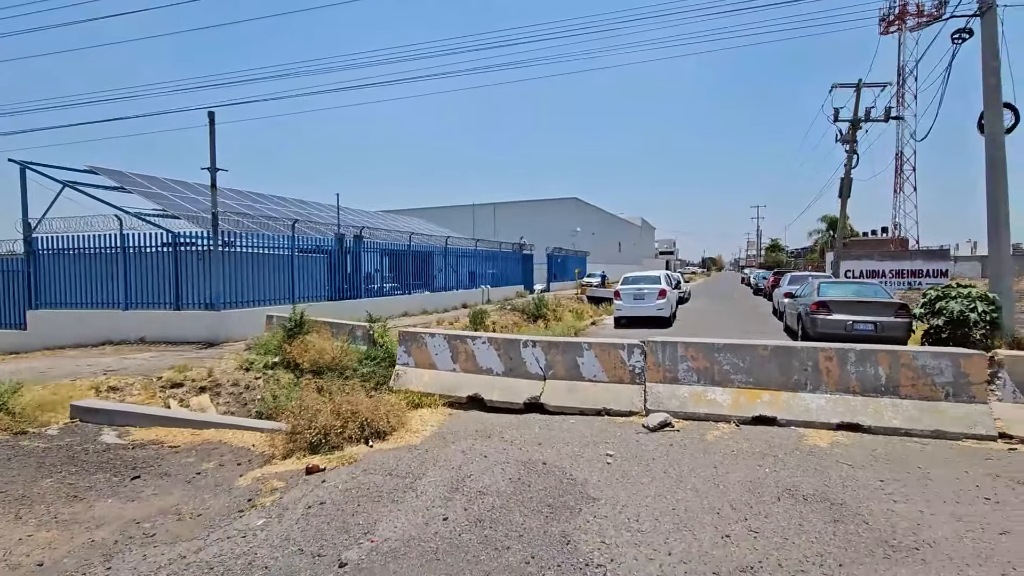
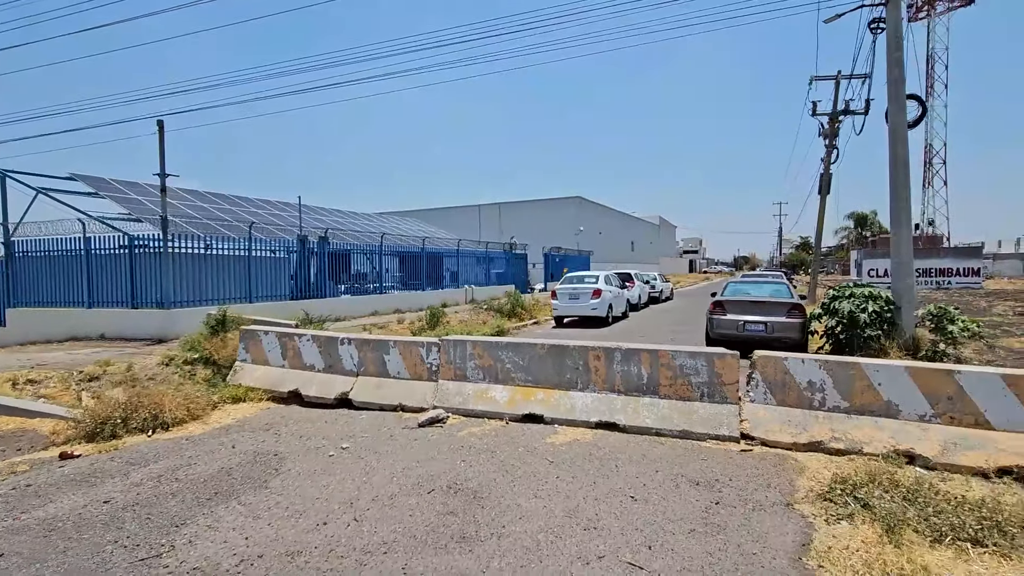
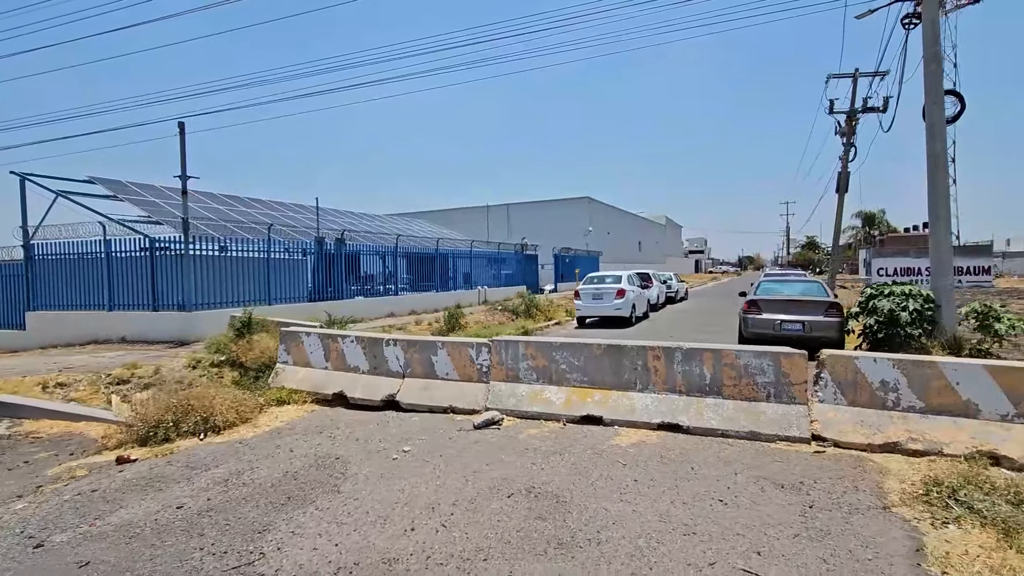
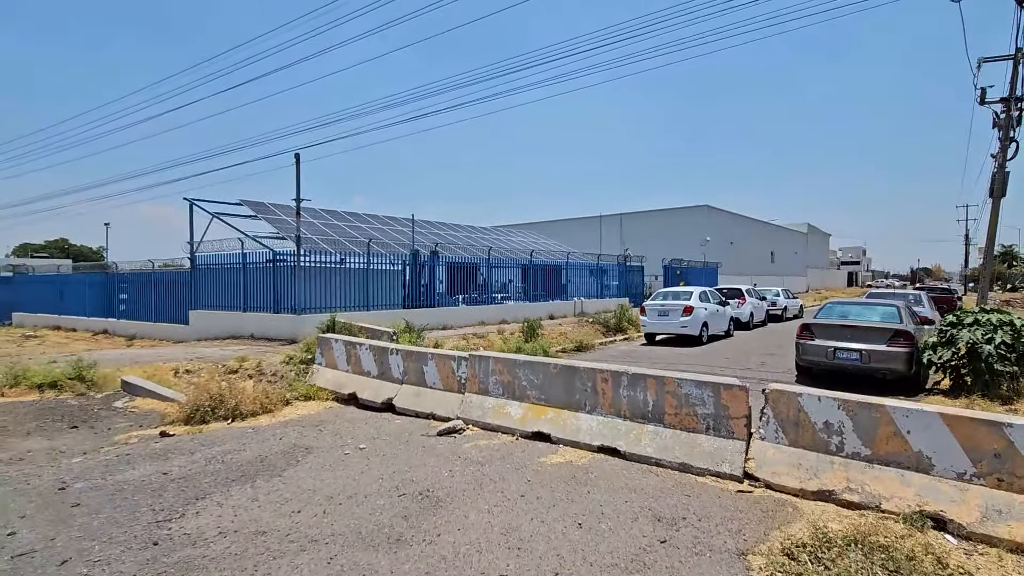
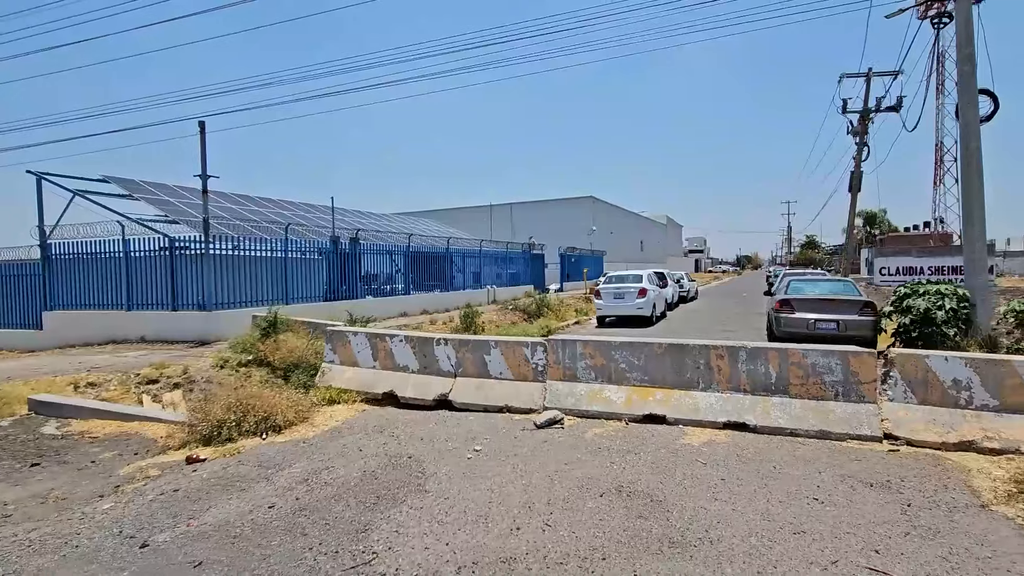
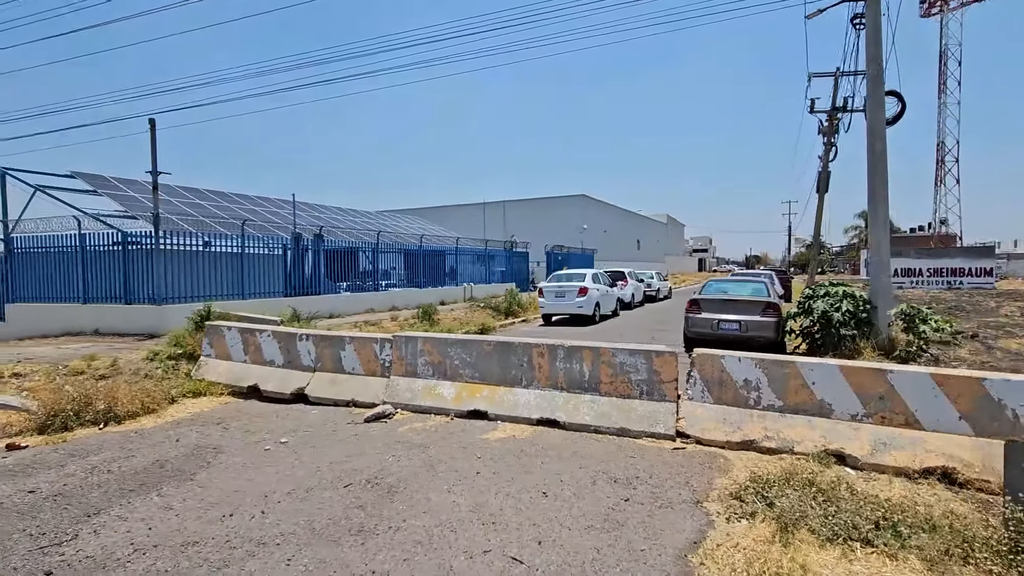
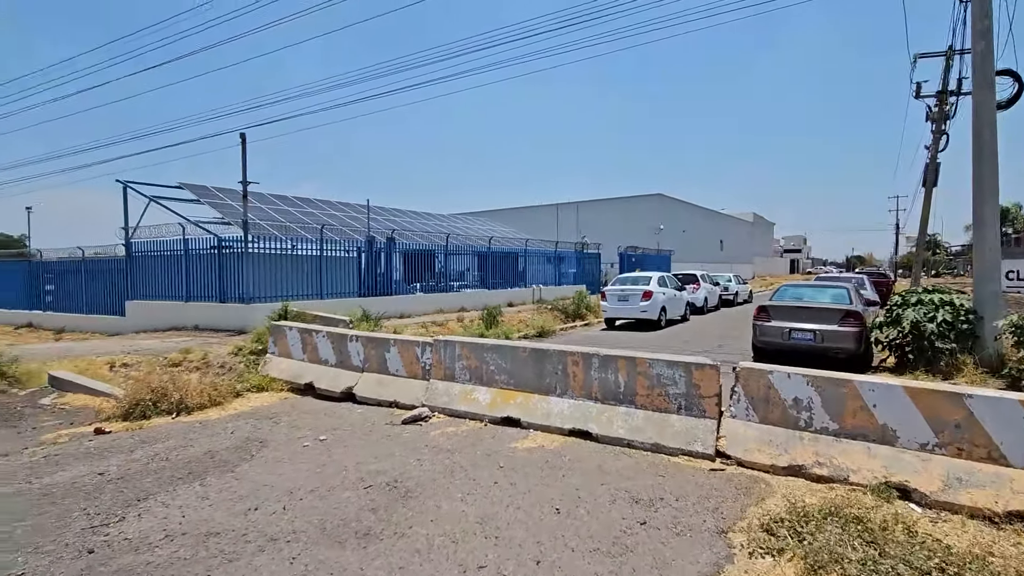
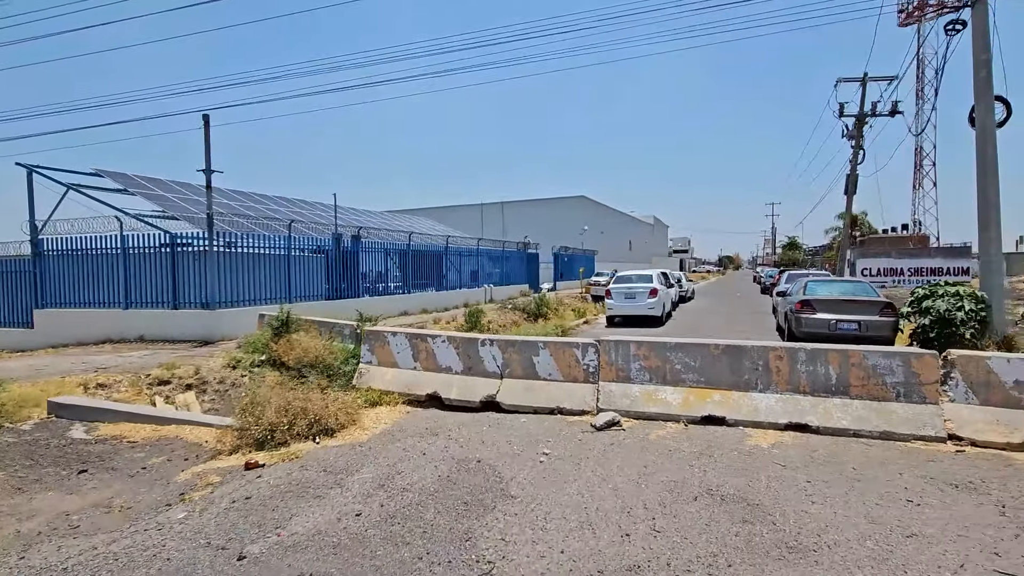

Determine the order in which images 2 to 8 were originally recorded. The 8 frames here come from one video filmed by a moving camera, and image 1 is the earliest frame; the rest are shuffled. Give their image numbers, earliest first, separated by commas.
8, 5, 3, 2, 6, 7, 4
